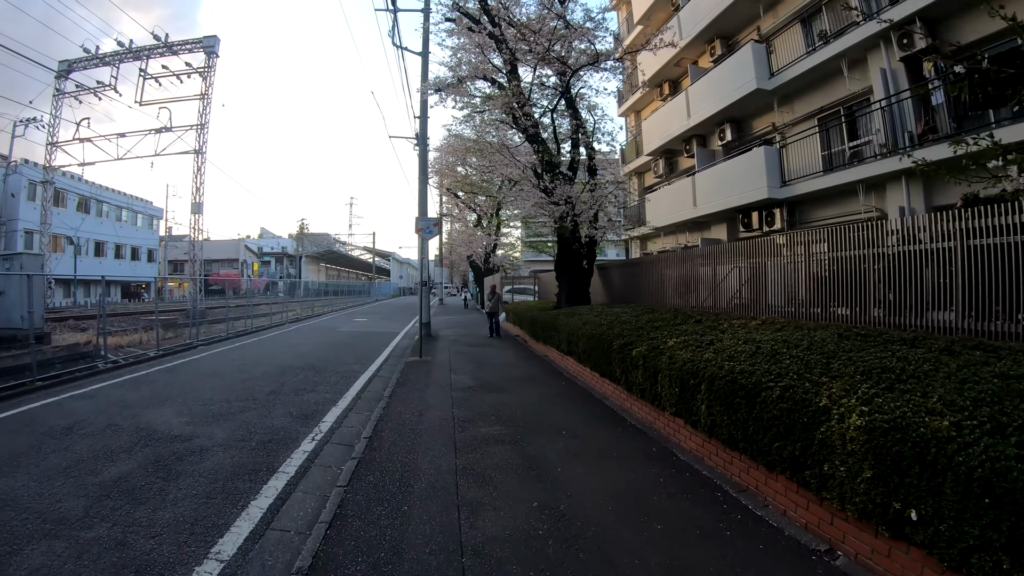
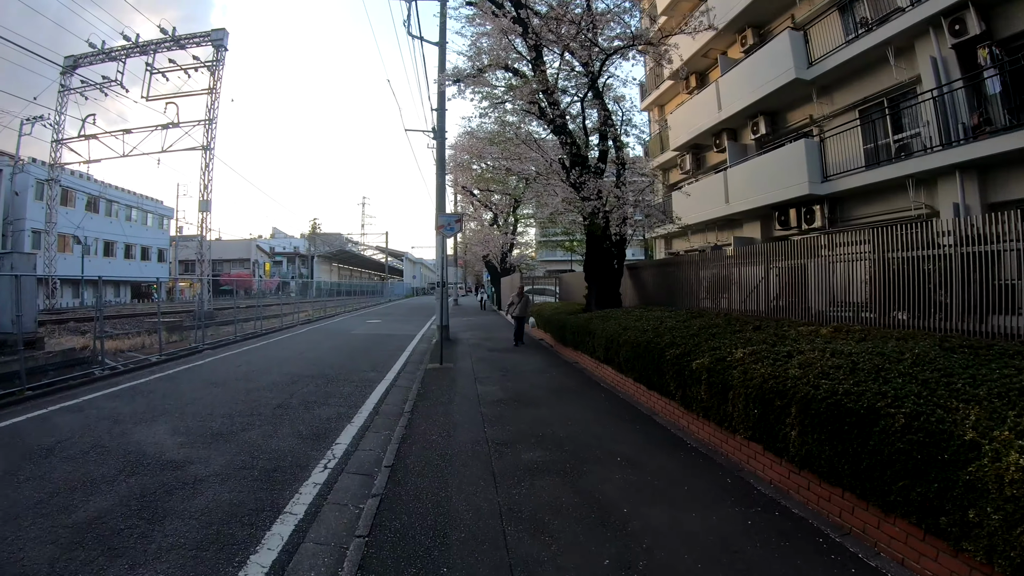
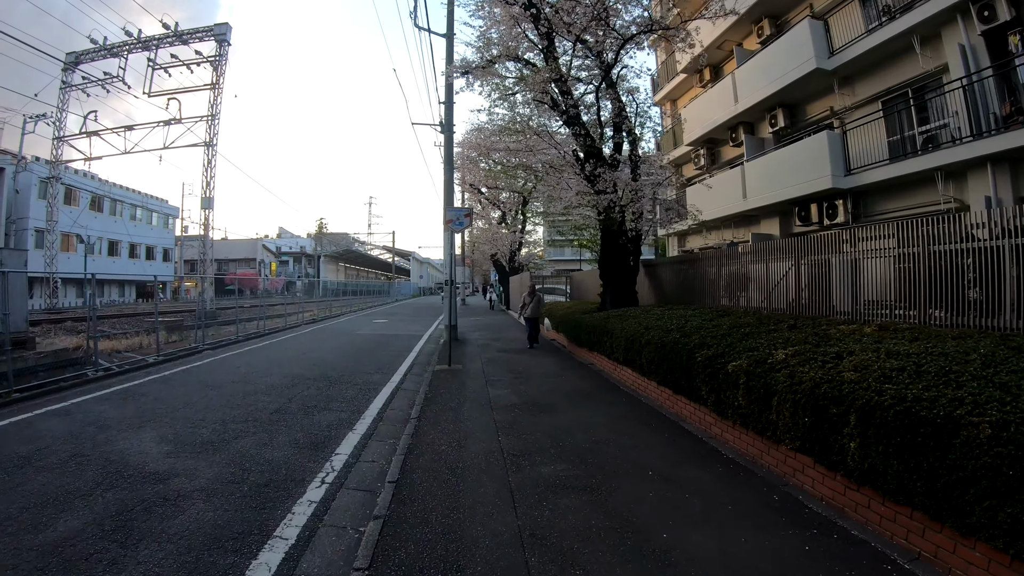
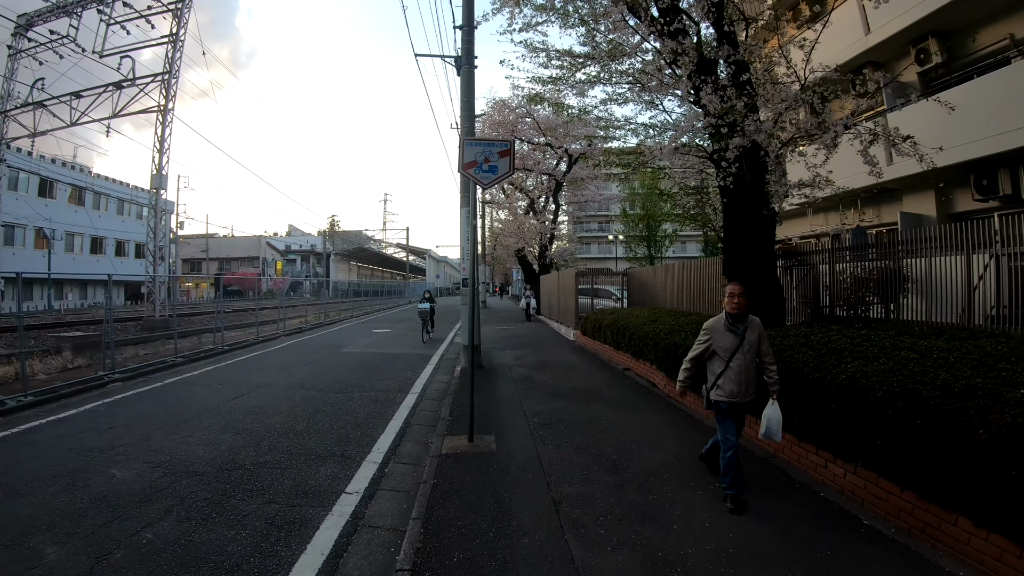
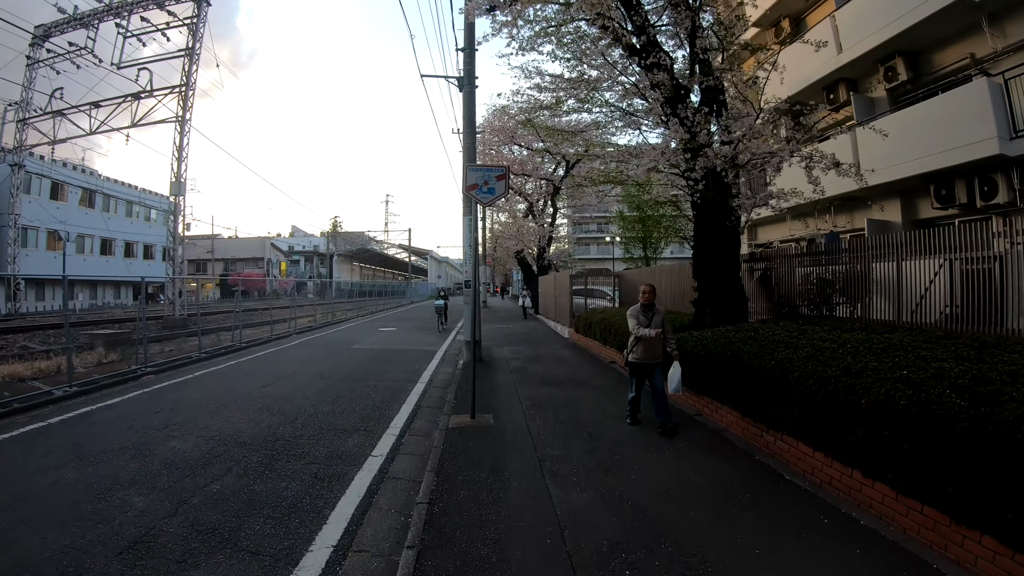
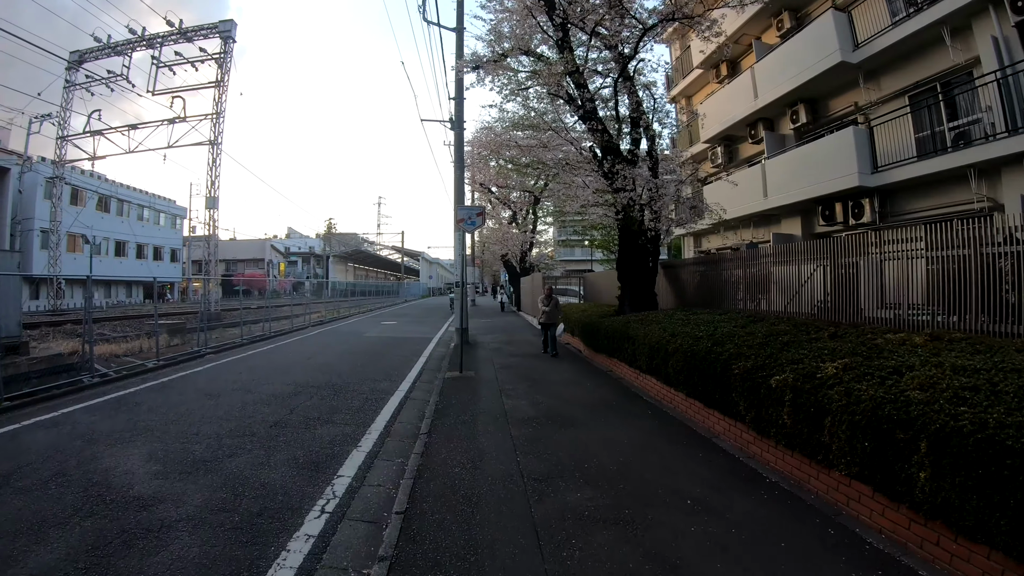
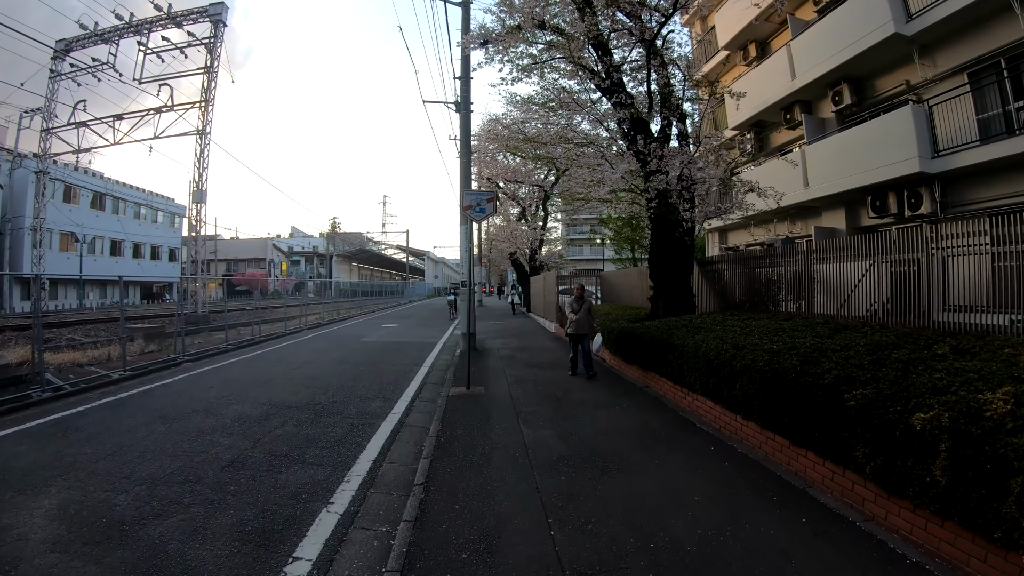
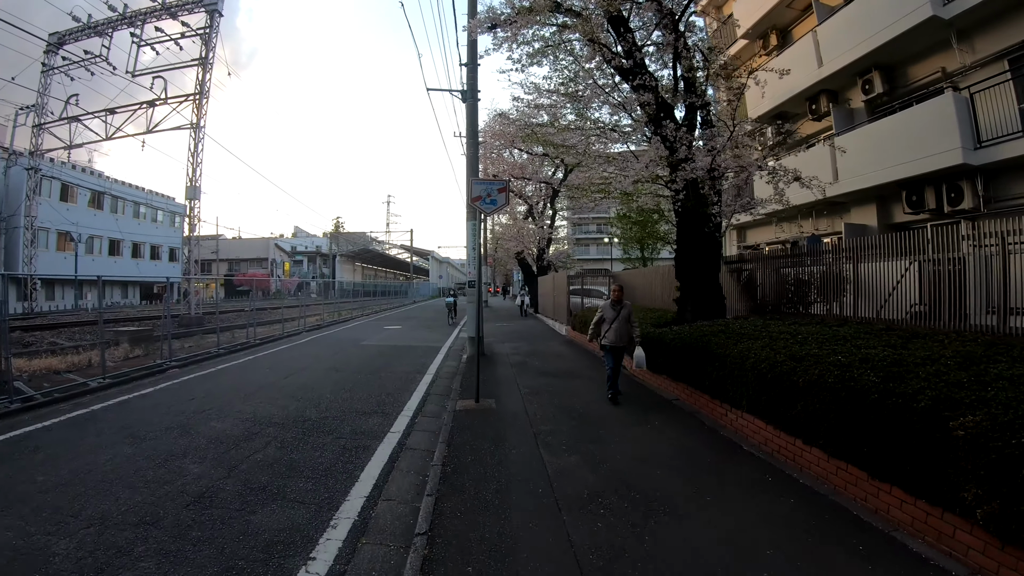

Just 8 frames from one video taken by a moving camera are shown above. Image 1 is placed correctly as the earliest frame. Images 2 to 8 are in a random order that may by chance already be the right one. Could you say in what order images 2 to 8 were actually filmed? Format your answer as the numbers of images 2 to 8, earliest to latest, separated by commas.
2, 3, 6, 7, 8, 5, 4
